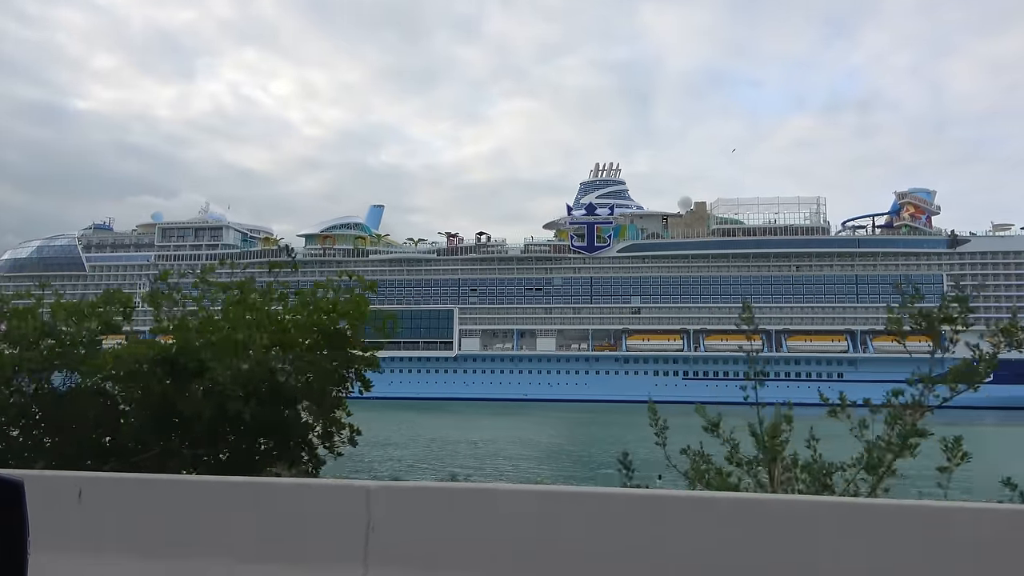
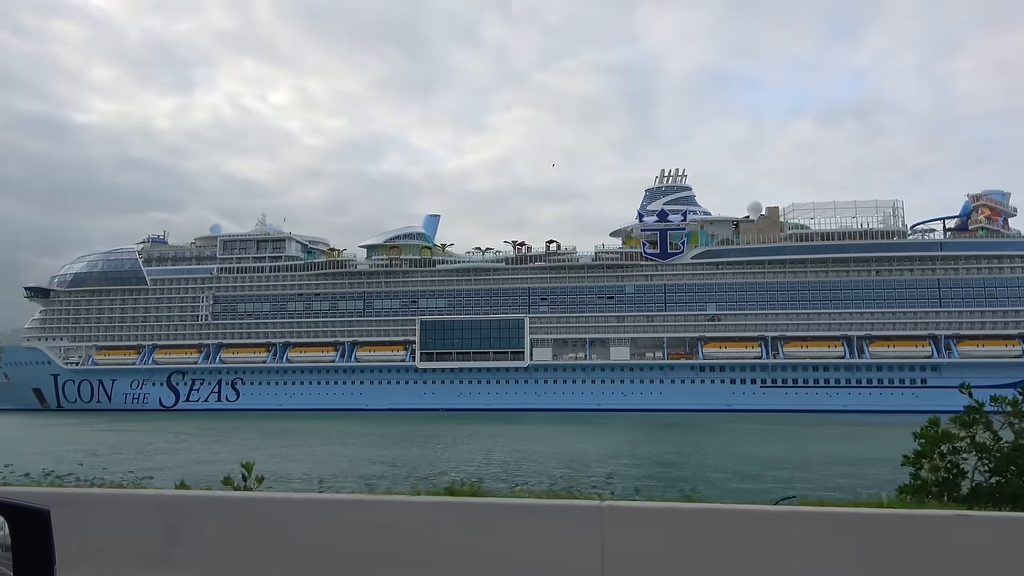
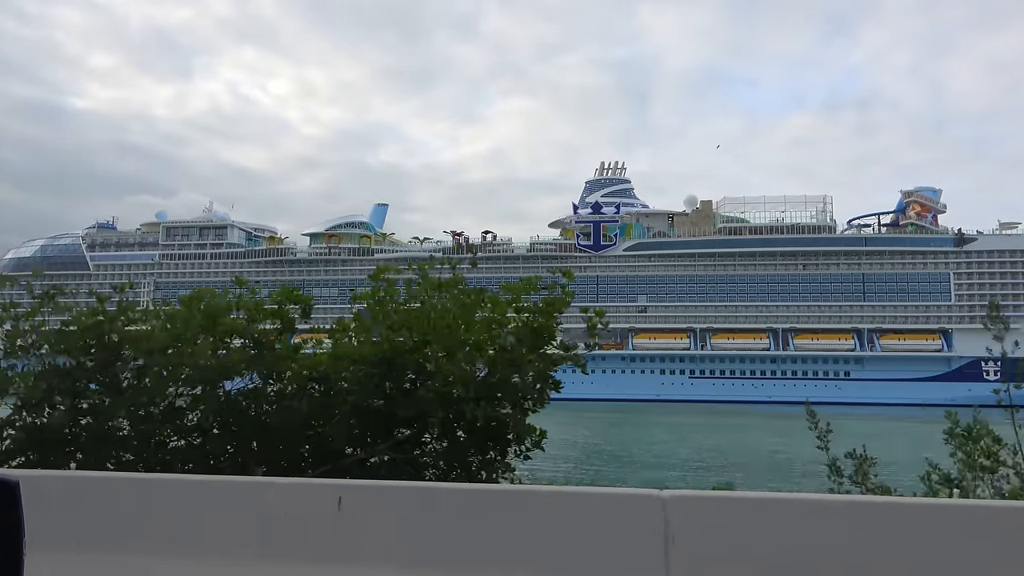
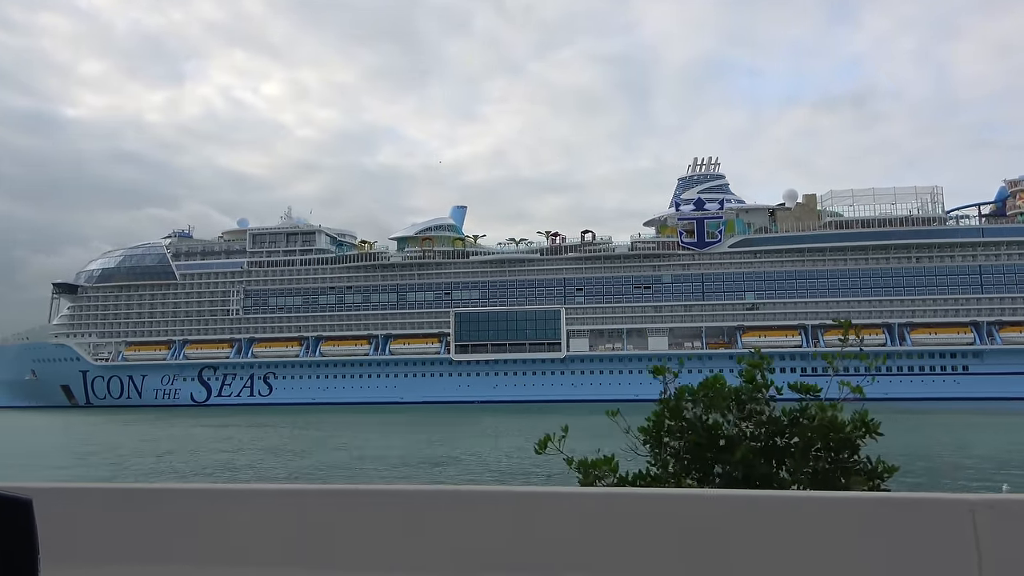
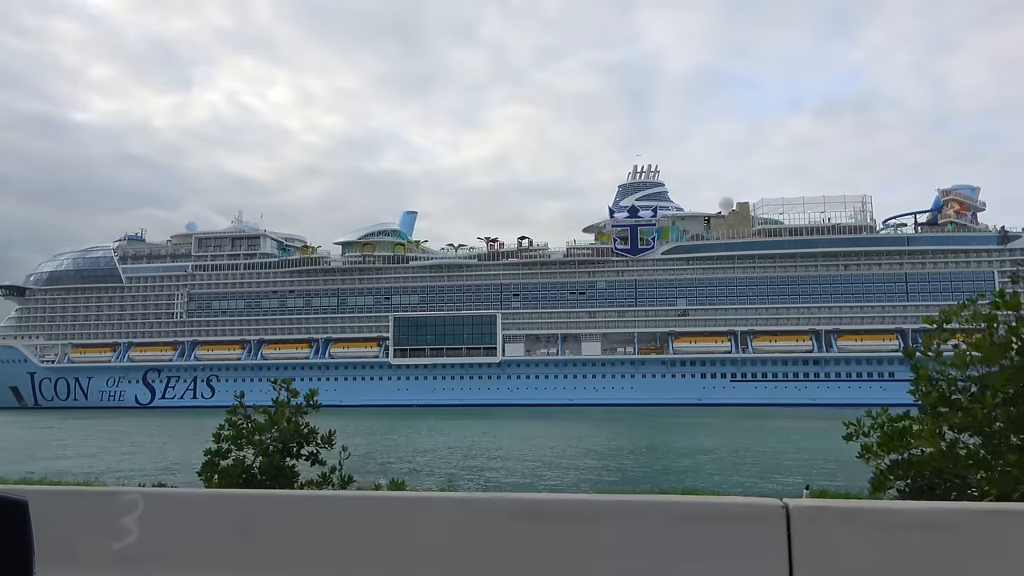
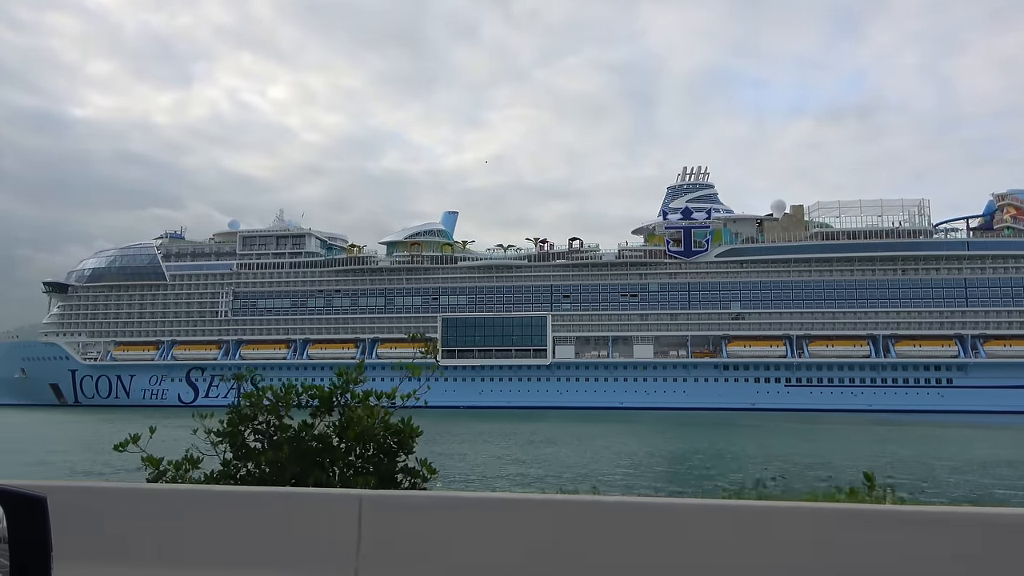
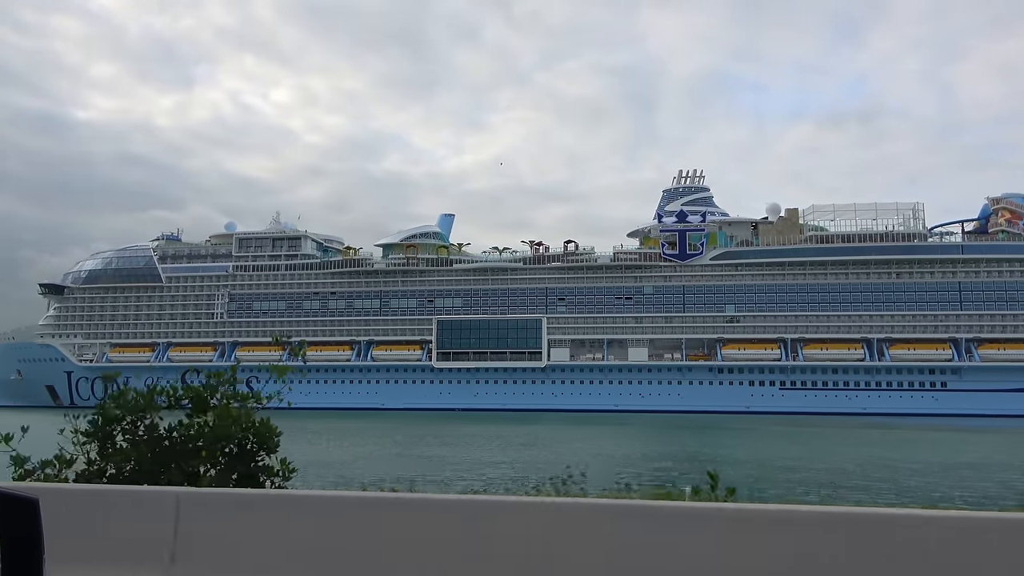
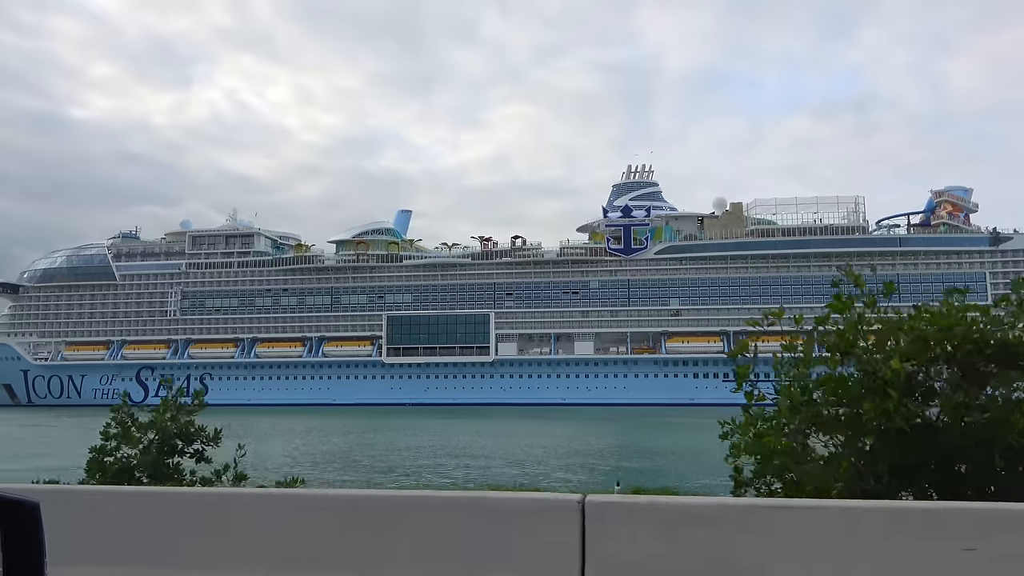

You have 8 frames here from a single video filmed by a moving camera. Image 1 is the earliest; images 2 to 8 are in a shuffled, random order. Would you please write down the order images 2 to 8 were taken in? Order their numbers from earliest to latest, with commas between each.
3, 8, 5, 2, 7, 6, 4
